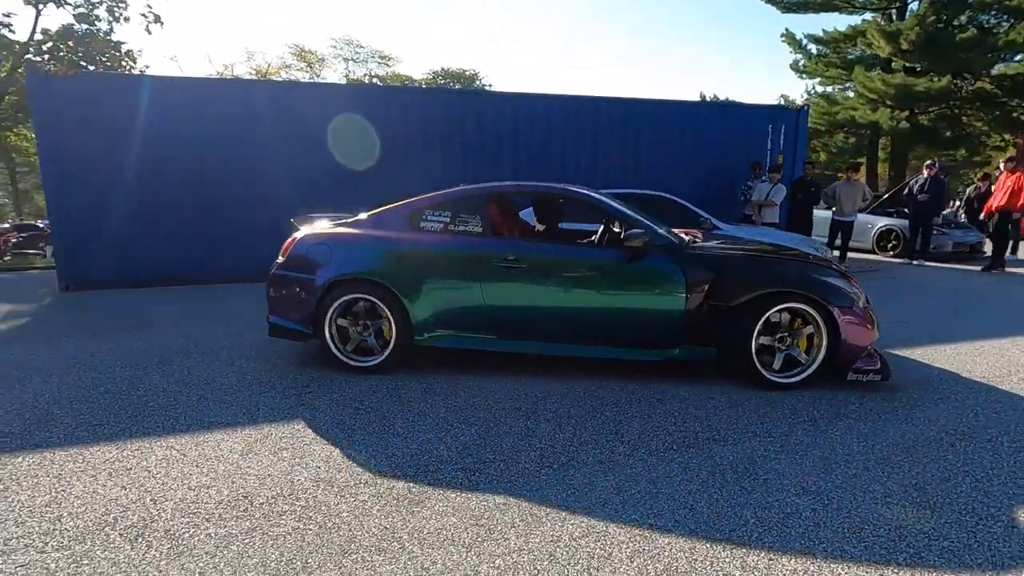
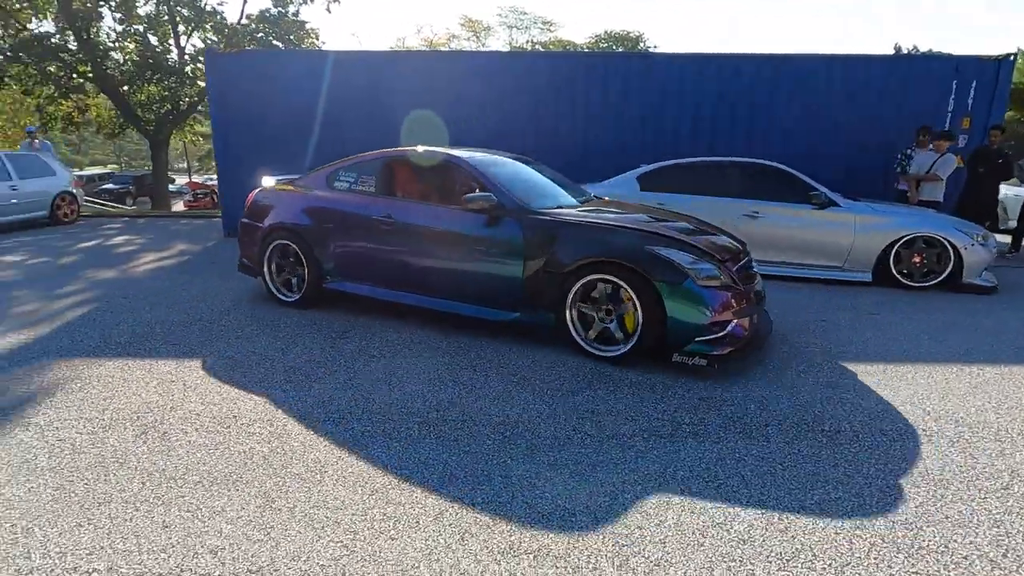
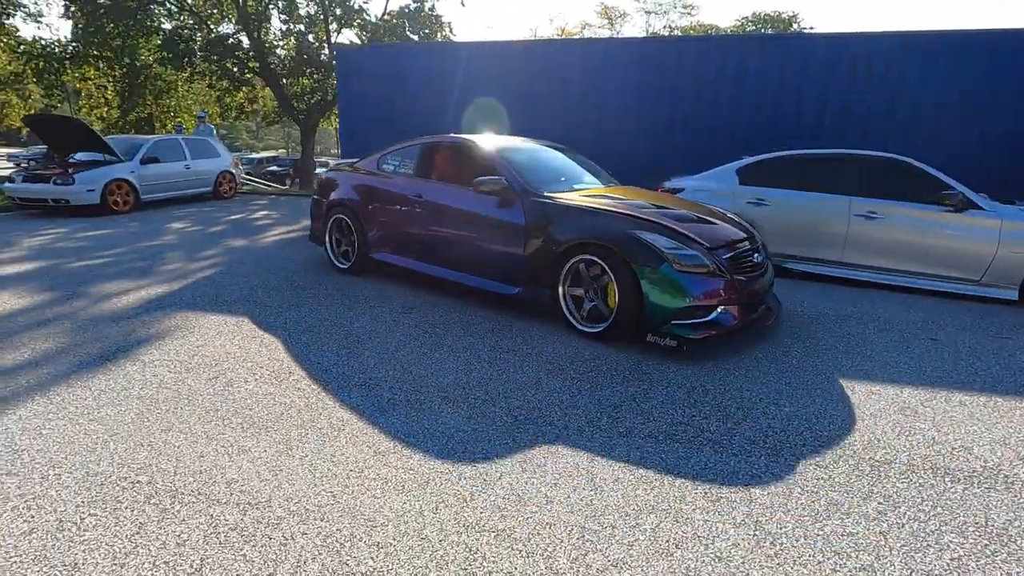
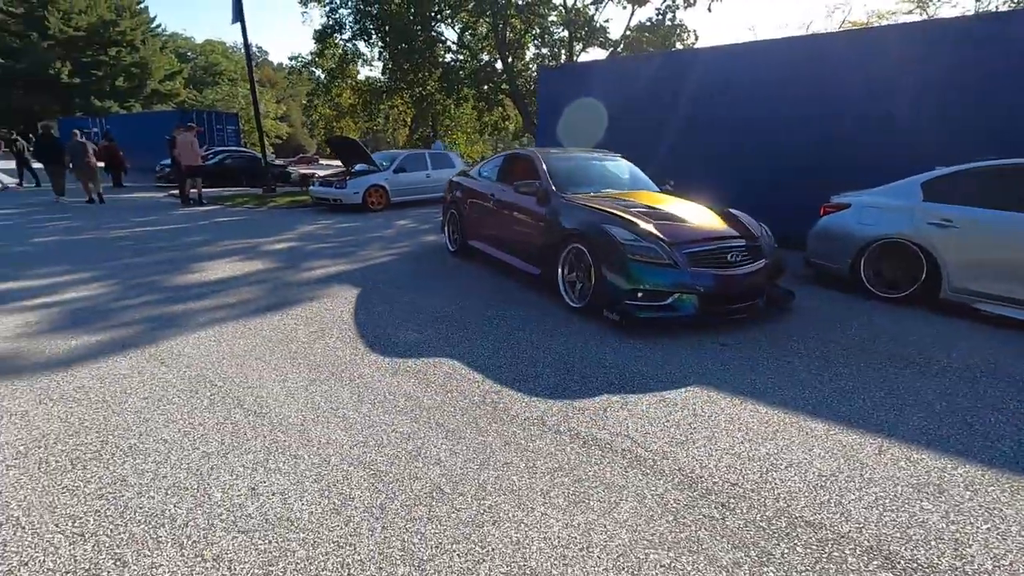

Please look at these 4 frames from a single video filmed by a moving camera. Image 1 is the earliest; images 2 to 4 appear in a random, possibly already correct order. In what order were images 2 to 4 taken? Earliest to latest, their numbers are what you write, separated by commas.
2, 3, 4
